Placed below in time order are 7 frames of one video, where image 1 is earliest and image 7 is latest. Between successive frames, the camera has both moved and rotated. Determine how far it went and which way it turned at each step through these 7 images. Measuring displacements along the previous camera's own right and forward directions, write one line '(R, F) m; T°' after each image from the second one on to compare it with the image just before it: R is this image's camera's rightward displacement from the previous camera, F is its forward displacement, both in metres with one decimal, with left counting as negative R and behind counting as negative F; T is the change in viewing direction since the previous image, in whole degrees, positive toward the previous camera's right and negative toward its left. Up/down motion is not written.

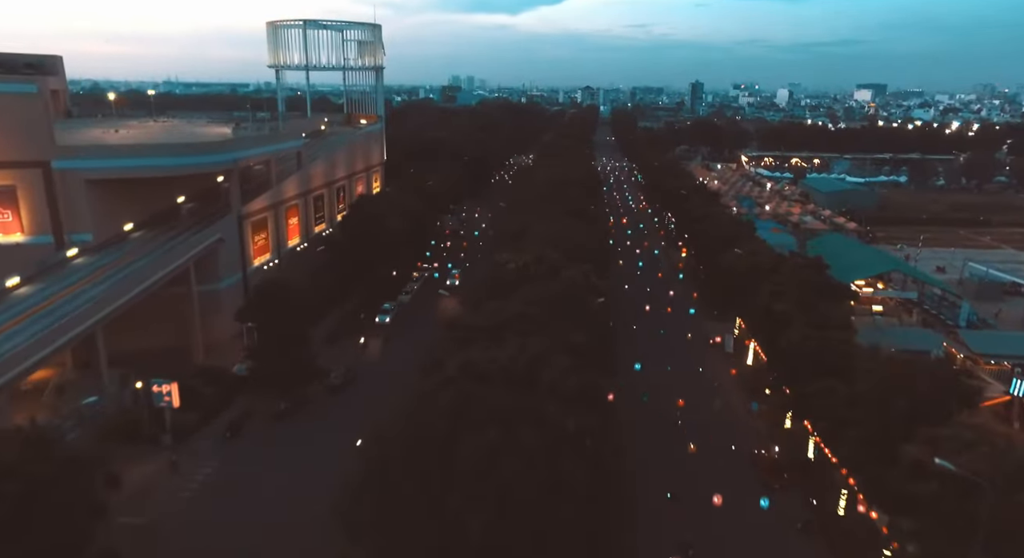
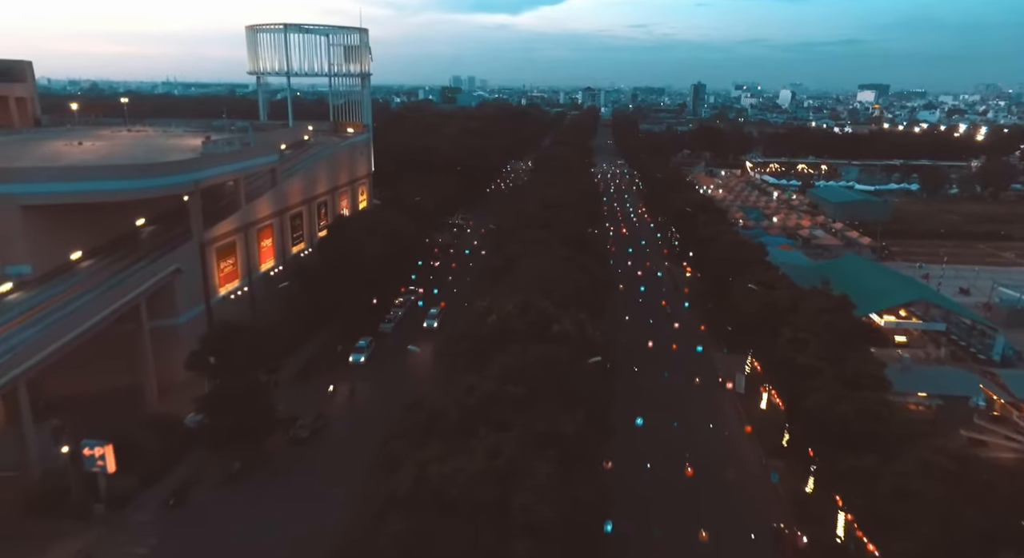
(+0.3, +1.6) m; 0°
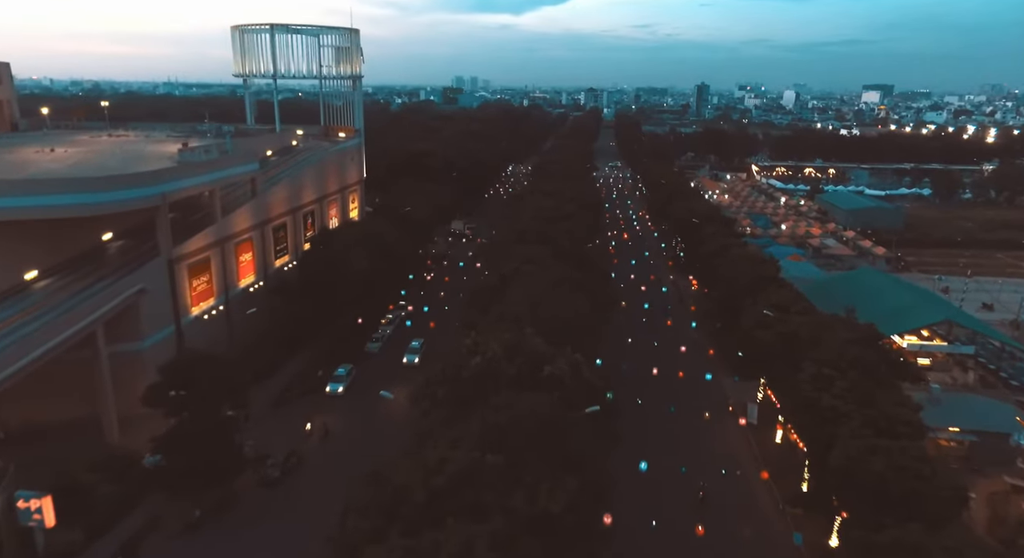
(+0.2, +1.2) m; 0°
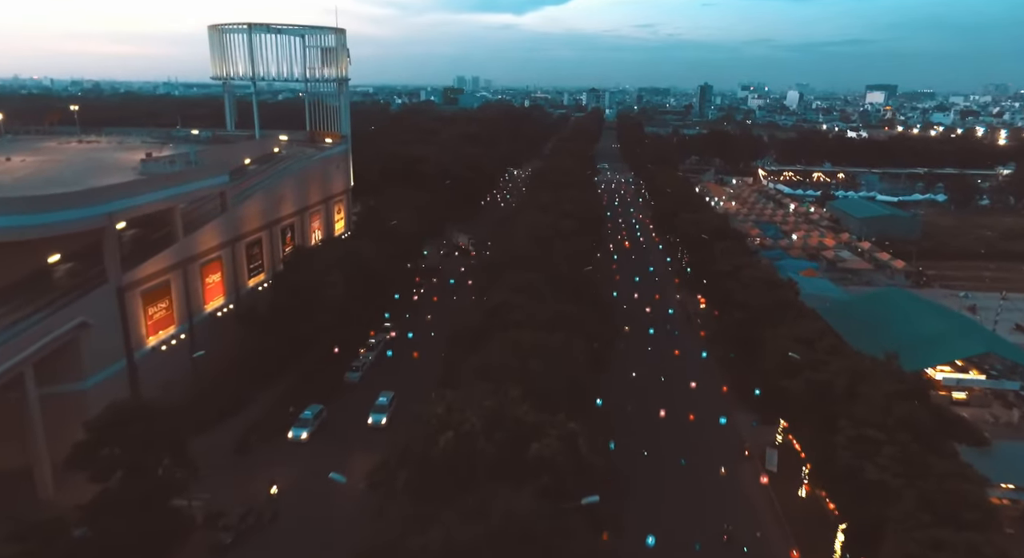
(+0.2, +1.6) m; 0°
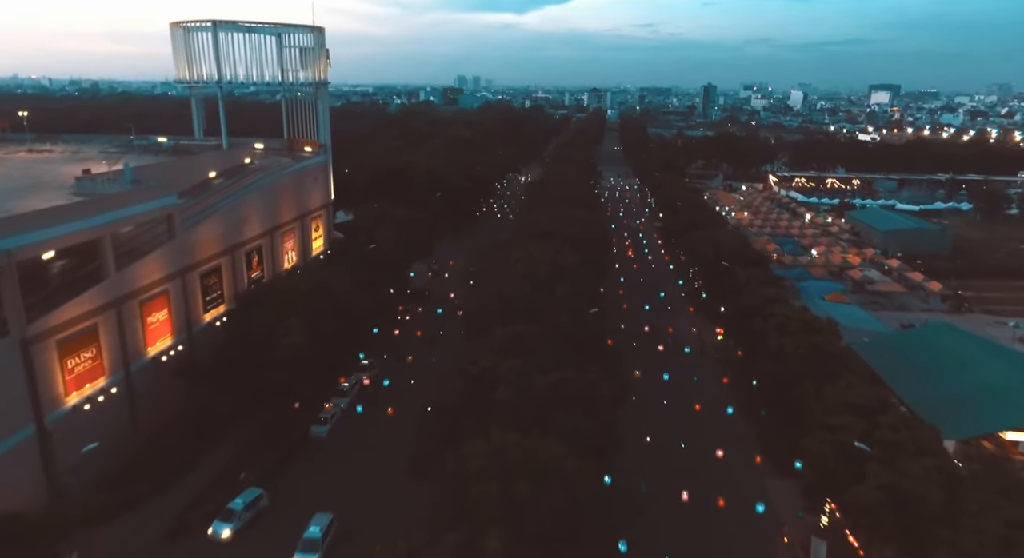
(+0.2, +2.3) m; 0°
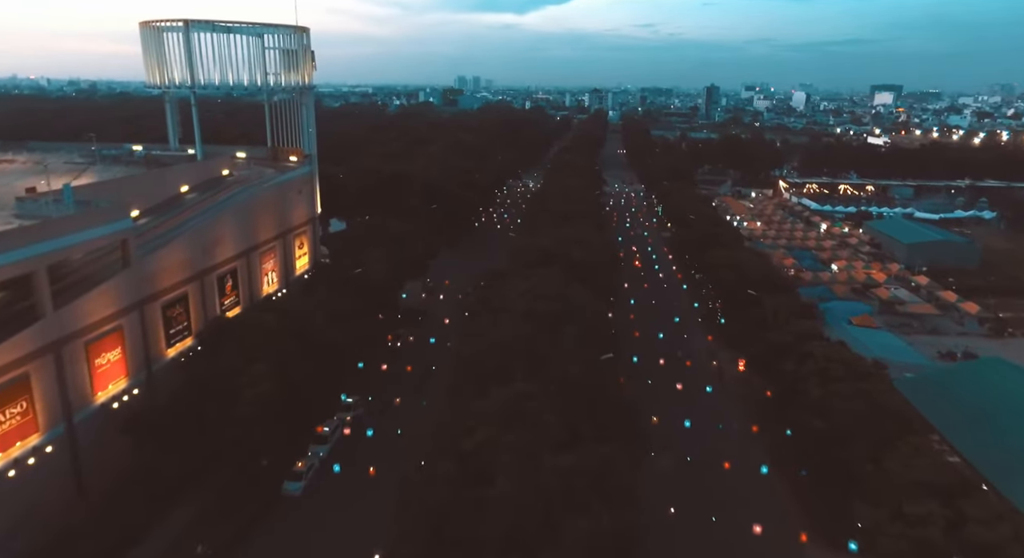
(0.0, +1.8) m; 0°
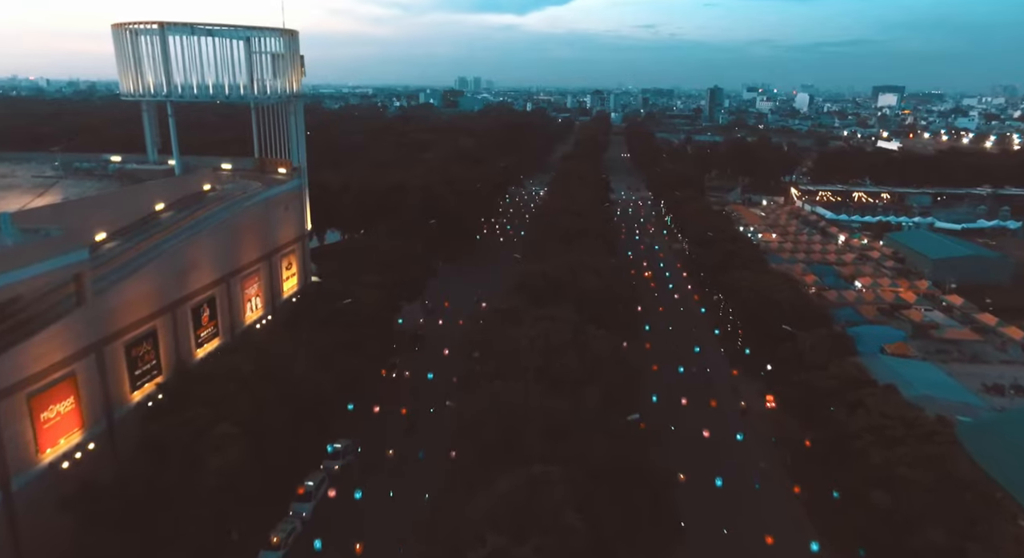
(-0.1, +1.6) m; 0°
